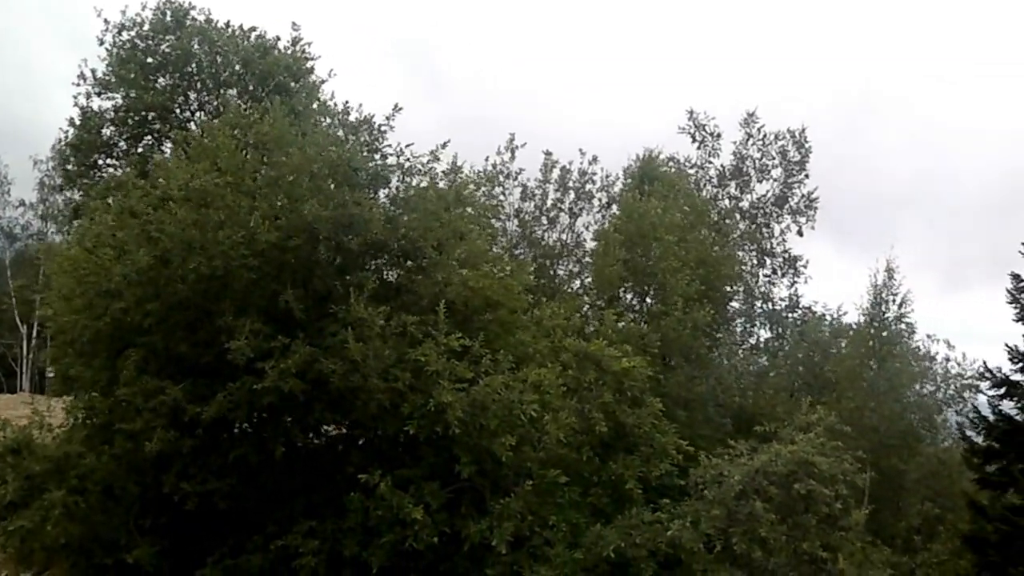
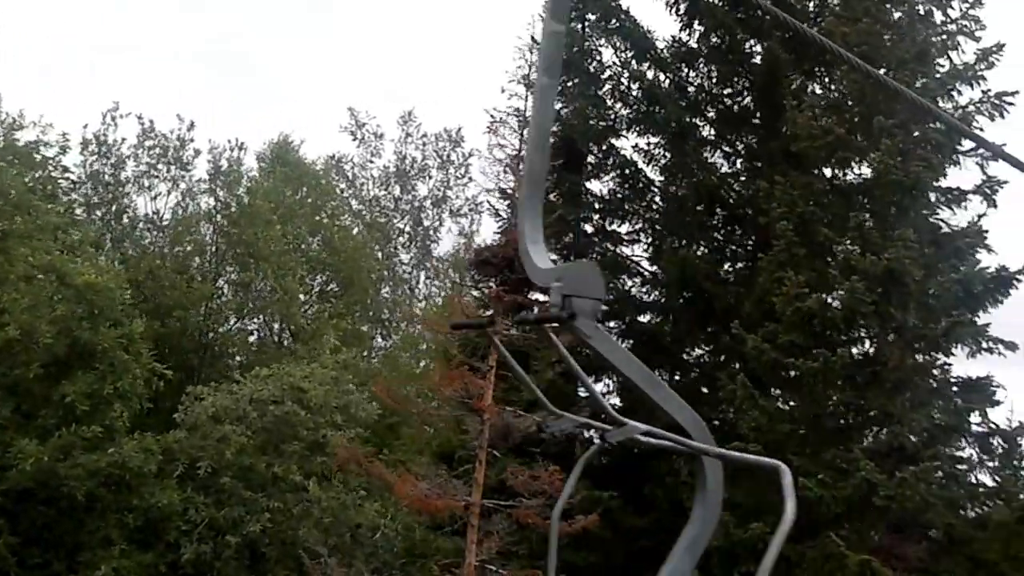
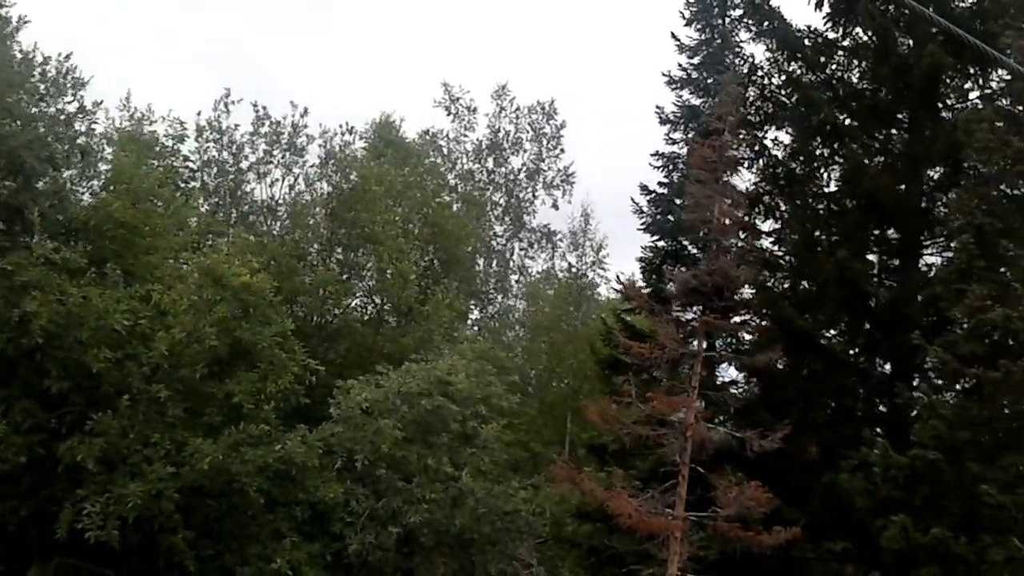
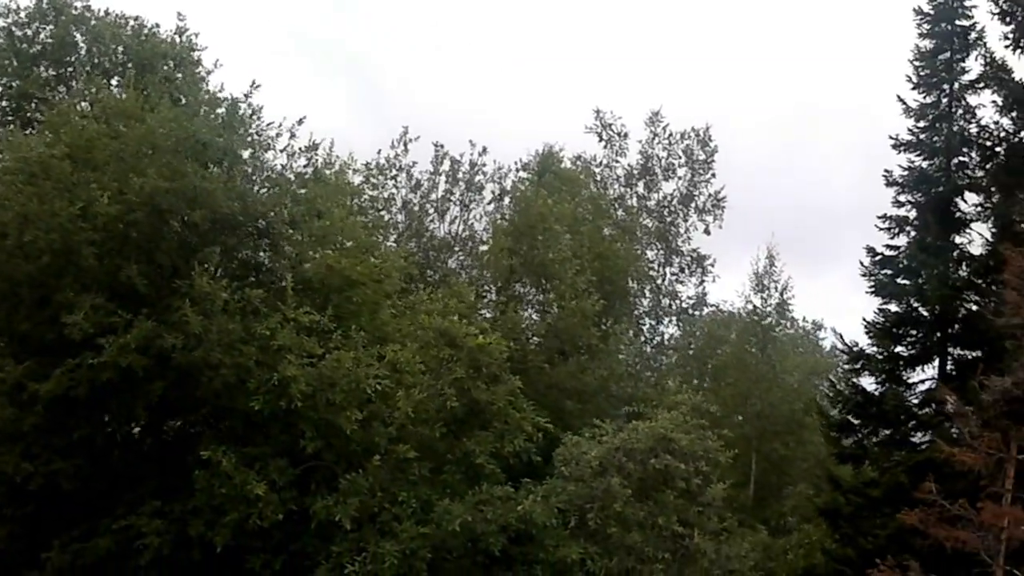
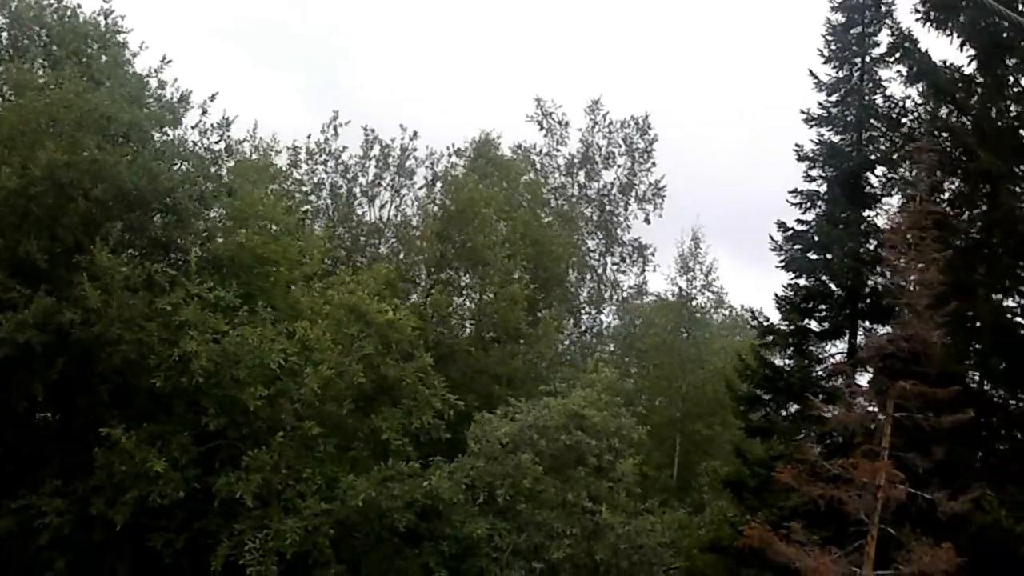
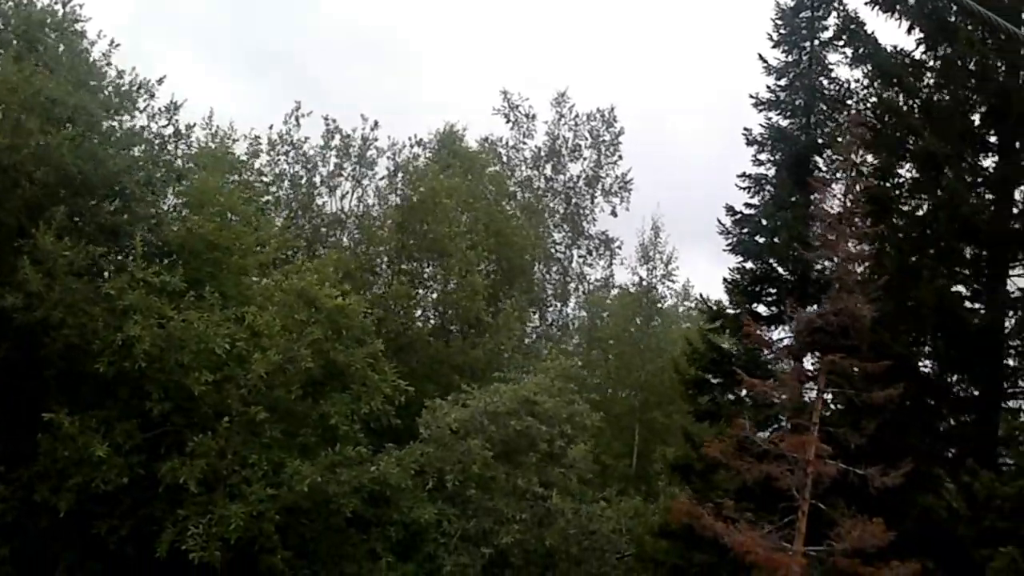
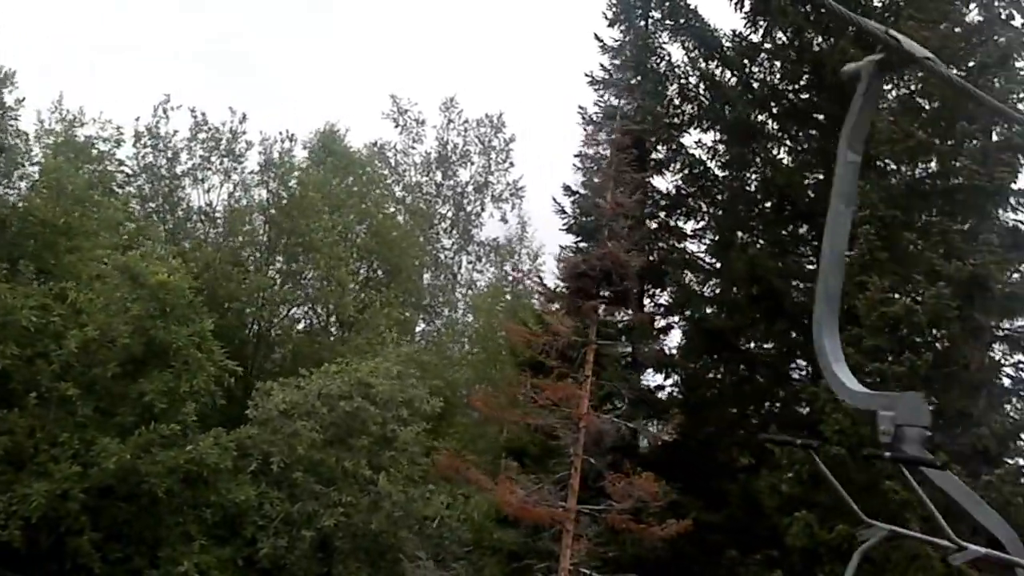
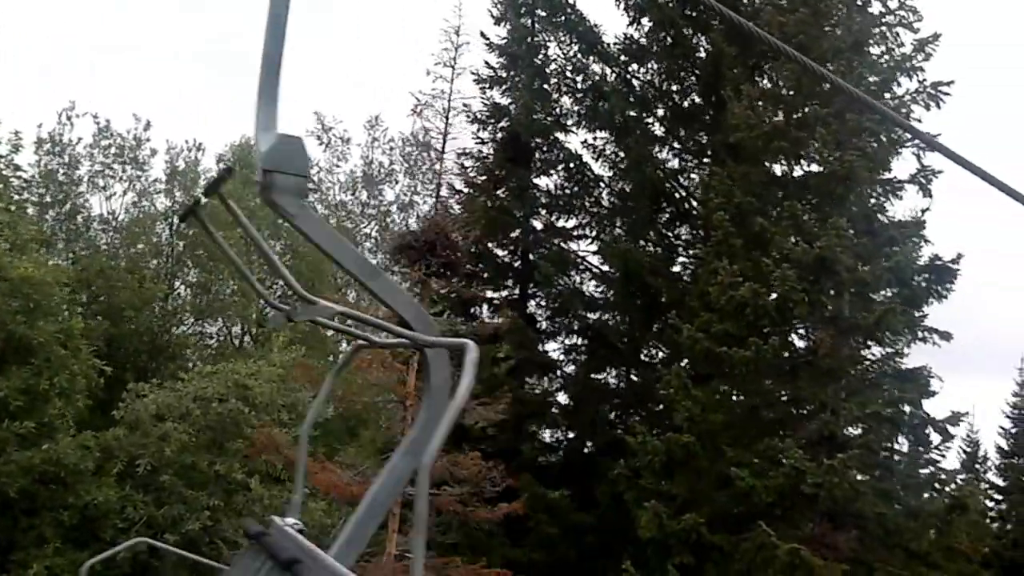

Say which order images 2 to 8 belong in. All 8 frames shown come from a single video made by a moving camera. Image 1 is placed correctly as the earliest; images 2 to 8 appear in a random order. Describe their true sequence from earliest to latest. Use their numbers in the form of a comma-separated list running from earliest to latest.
4, 5, 6, 3, 7, 2, 8
